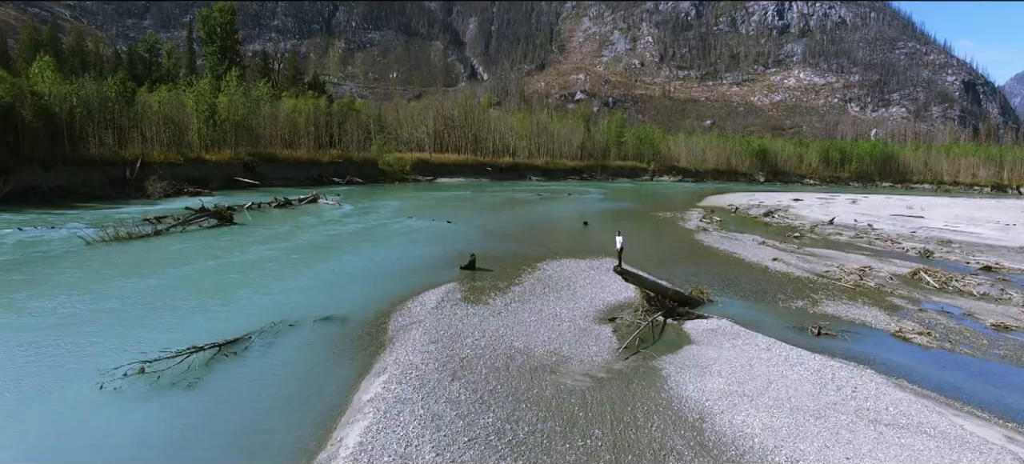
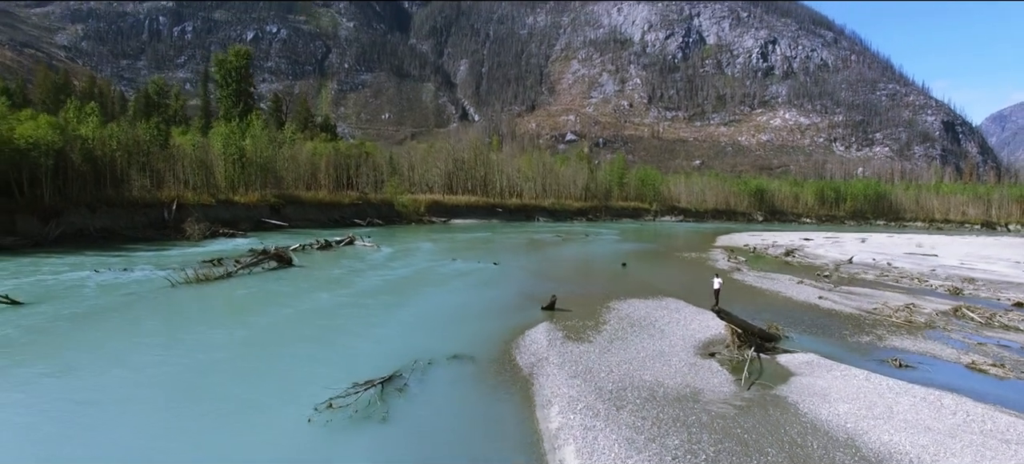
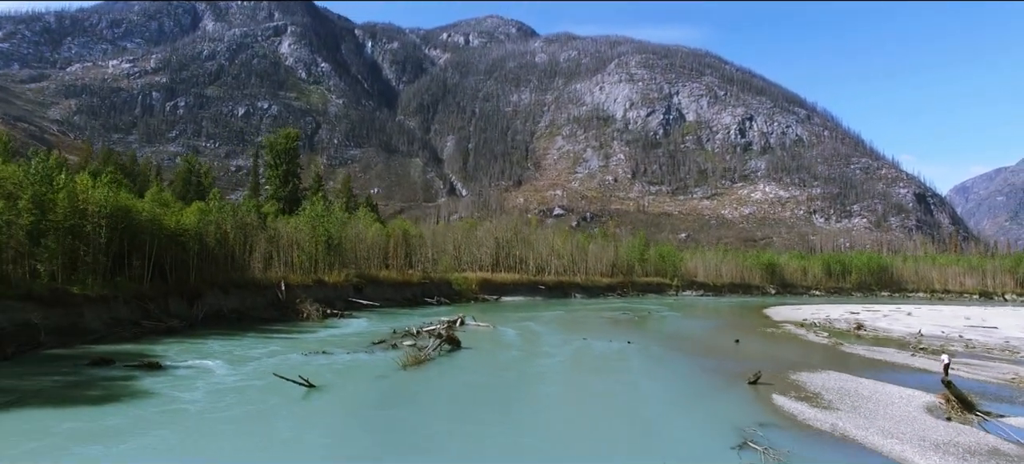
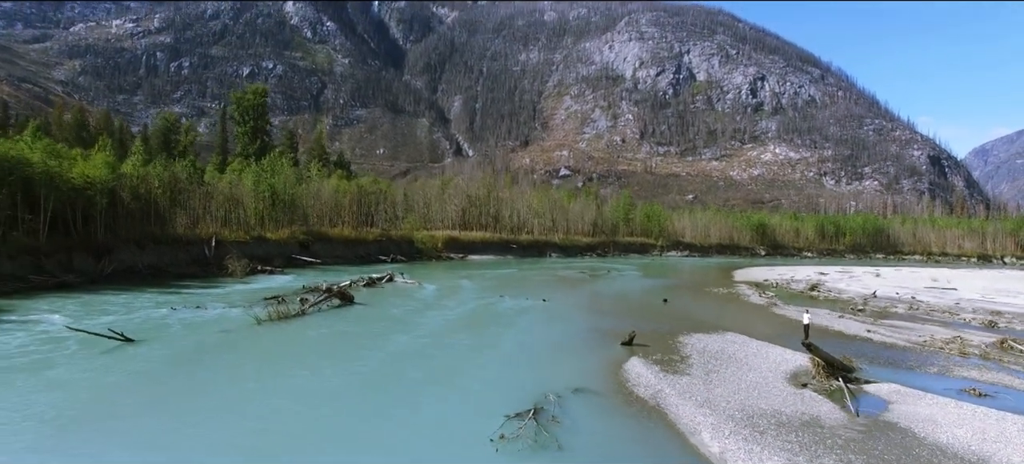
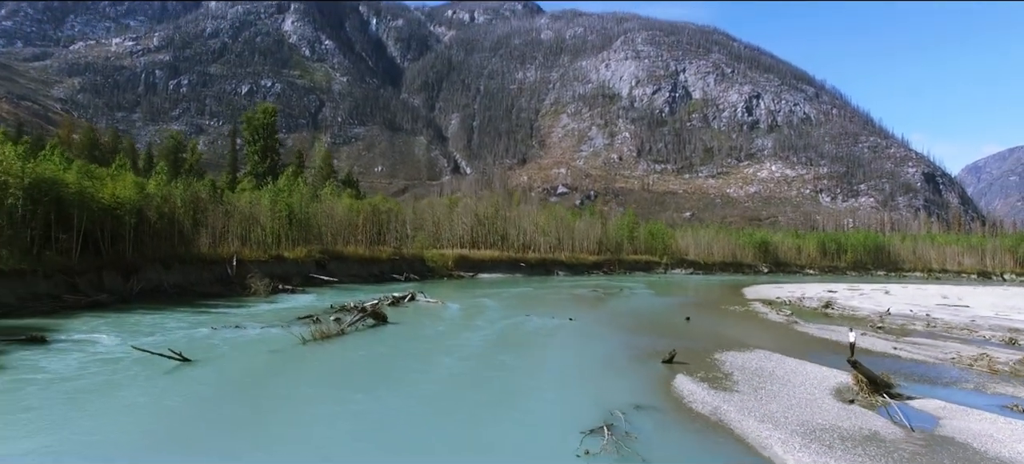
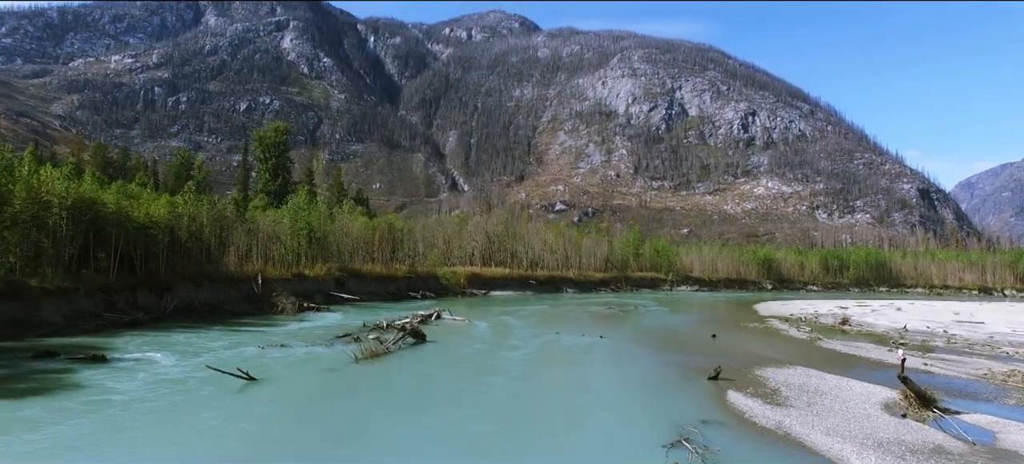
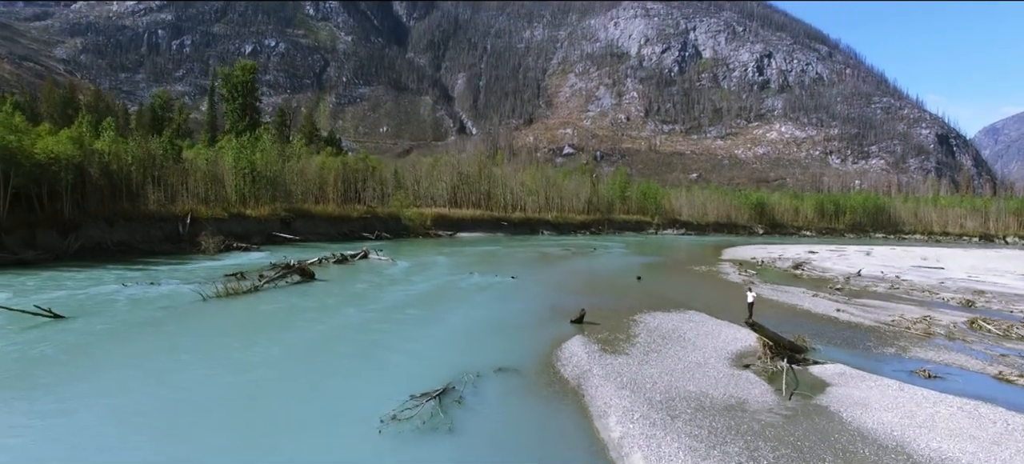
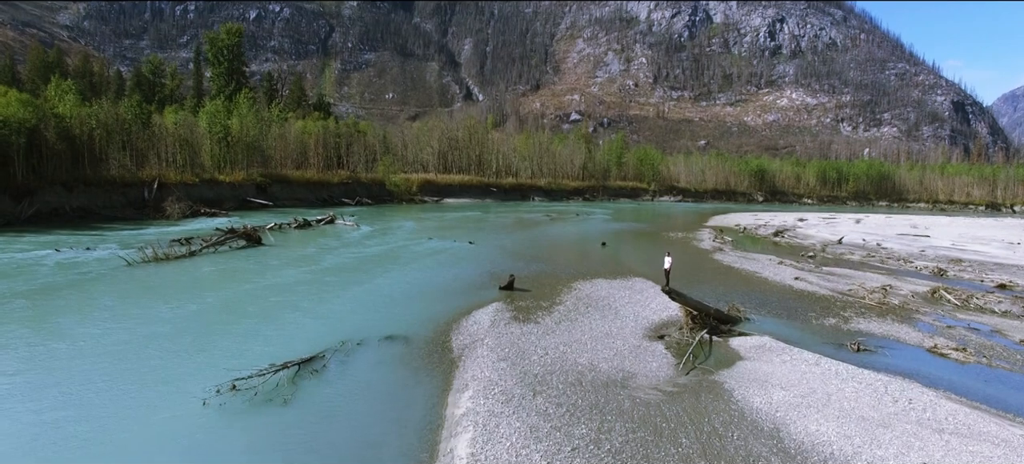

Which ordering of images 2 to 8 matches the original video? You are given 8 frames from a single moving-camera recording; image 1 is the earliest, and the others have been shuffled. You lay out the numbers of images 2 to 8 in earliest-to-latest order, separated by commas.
8, 2, 7, 4, 5, 6, 3
